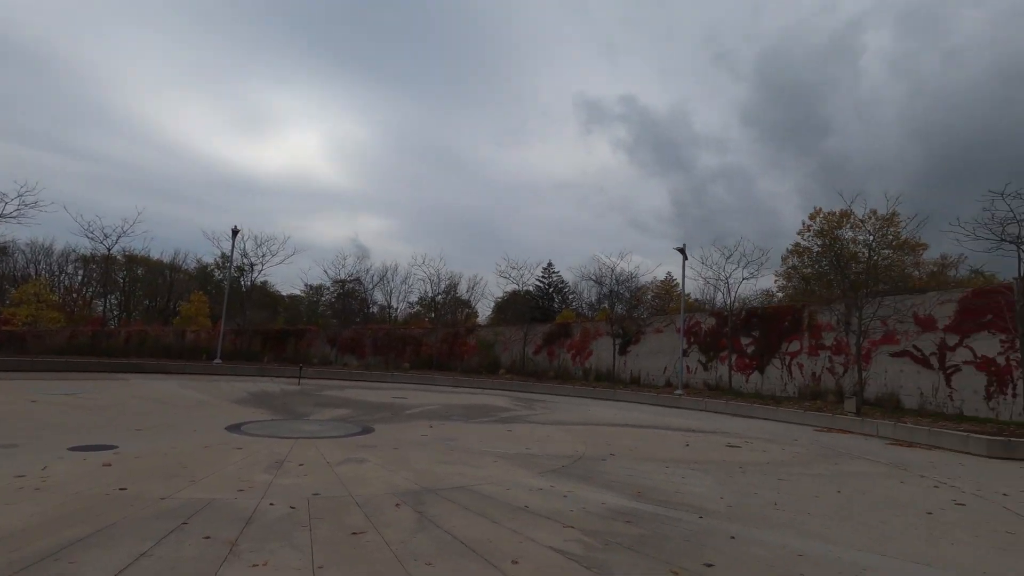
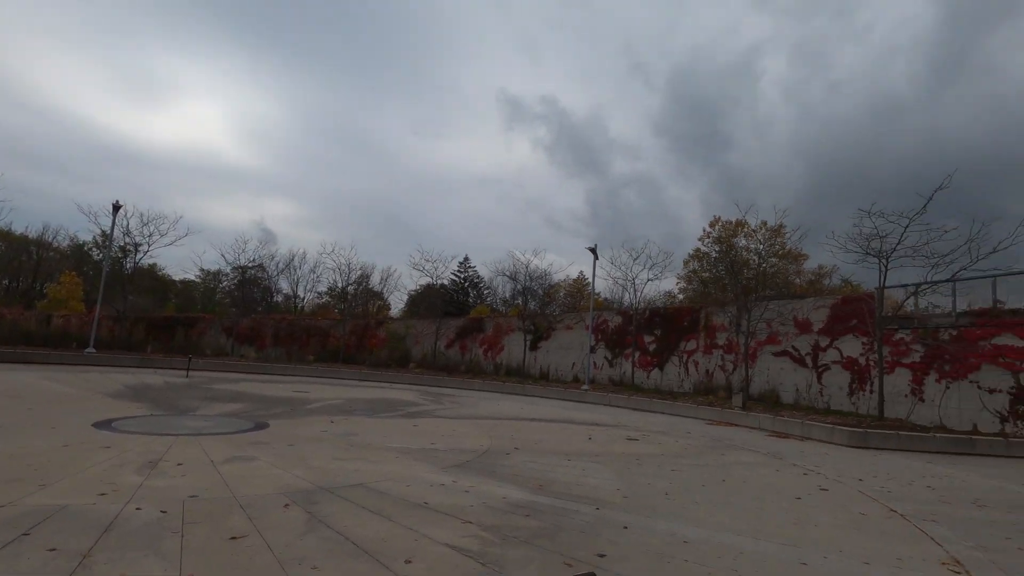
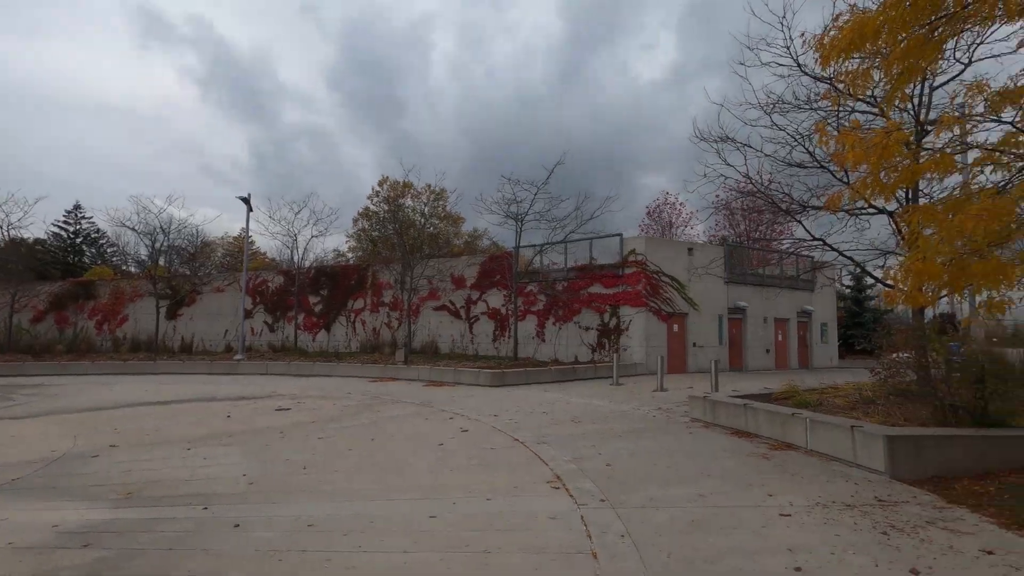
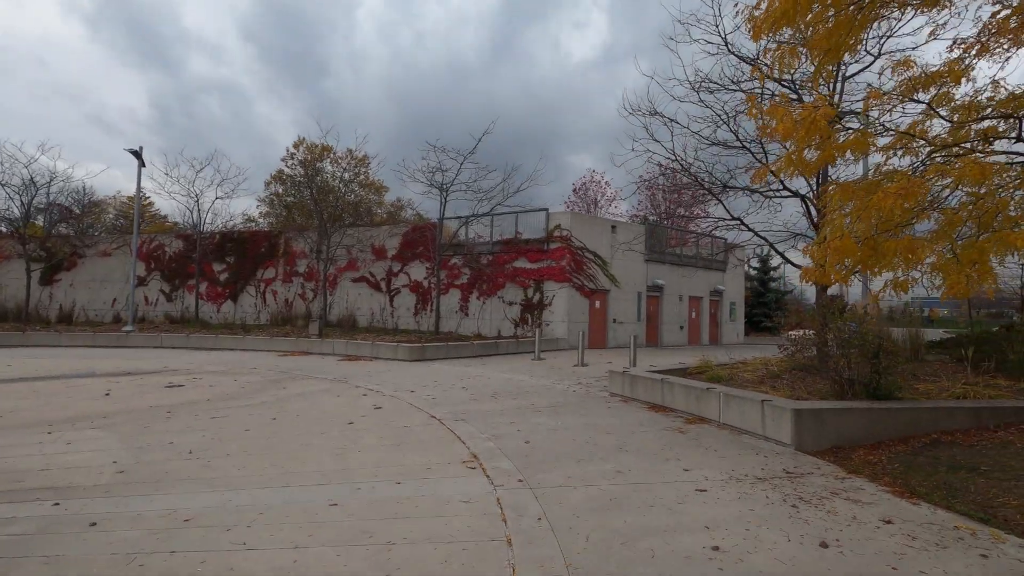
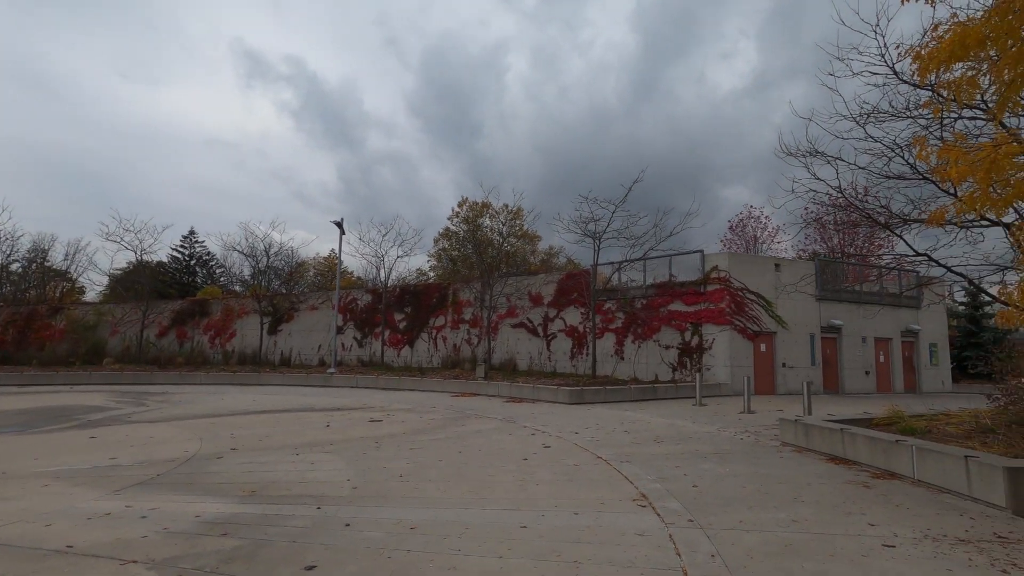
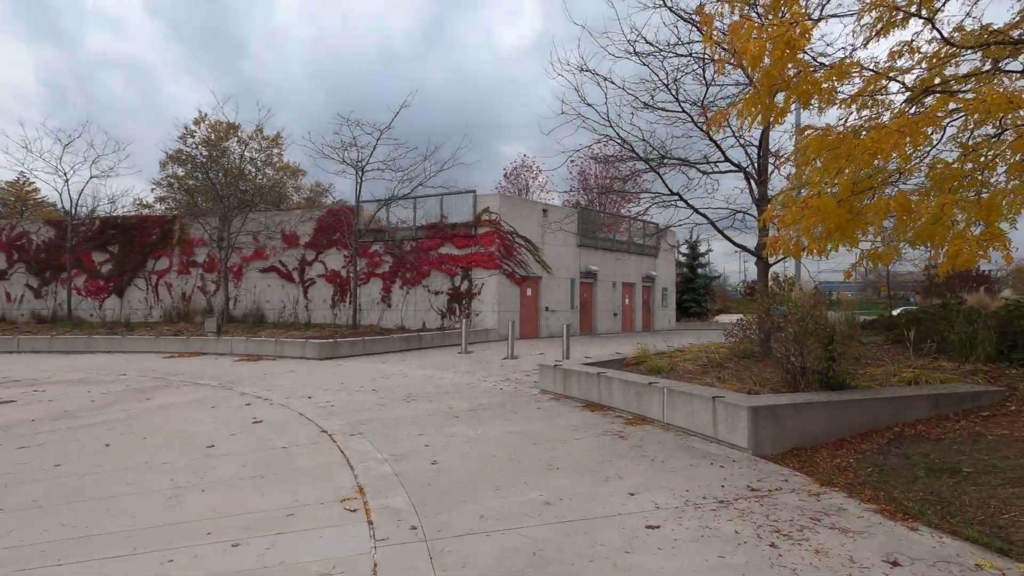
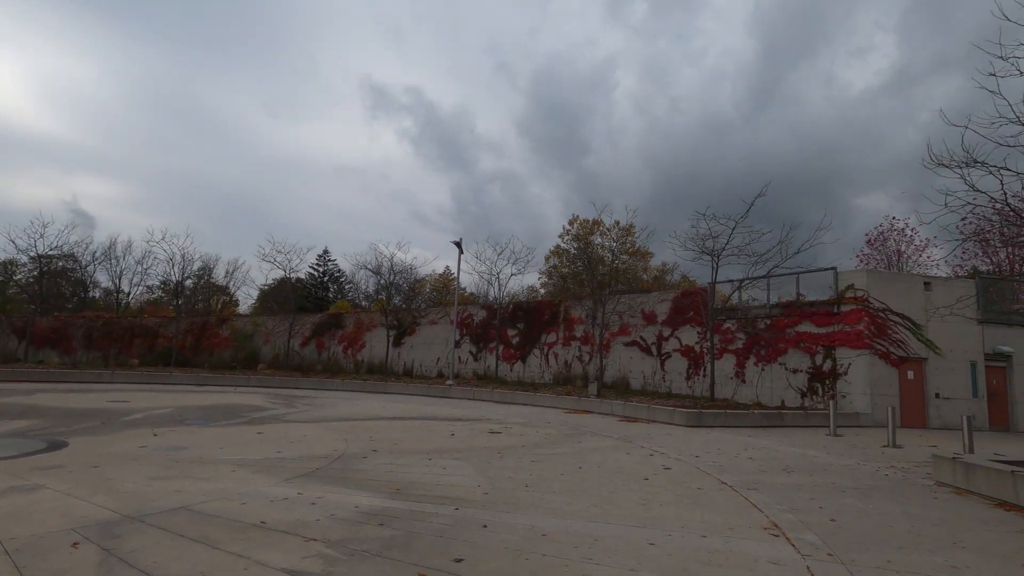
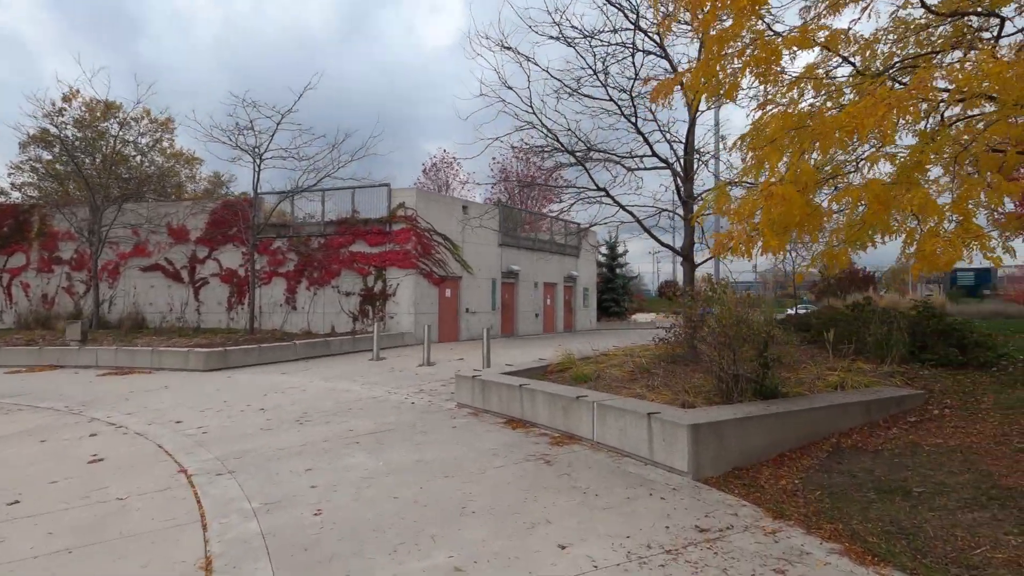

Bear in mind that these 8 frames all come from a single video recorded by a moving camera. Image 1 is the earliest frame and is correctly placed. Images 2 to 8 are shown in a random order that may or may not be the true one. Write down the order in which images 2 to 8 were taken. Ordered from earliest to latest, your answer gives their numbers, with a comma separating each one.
2, 7, 5, 3, 4, 6, 8
